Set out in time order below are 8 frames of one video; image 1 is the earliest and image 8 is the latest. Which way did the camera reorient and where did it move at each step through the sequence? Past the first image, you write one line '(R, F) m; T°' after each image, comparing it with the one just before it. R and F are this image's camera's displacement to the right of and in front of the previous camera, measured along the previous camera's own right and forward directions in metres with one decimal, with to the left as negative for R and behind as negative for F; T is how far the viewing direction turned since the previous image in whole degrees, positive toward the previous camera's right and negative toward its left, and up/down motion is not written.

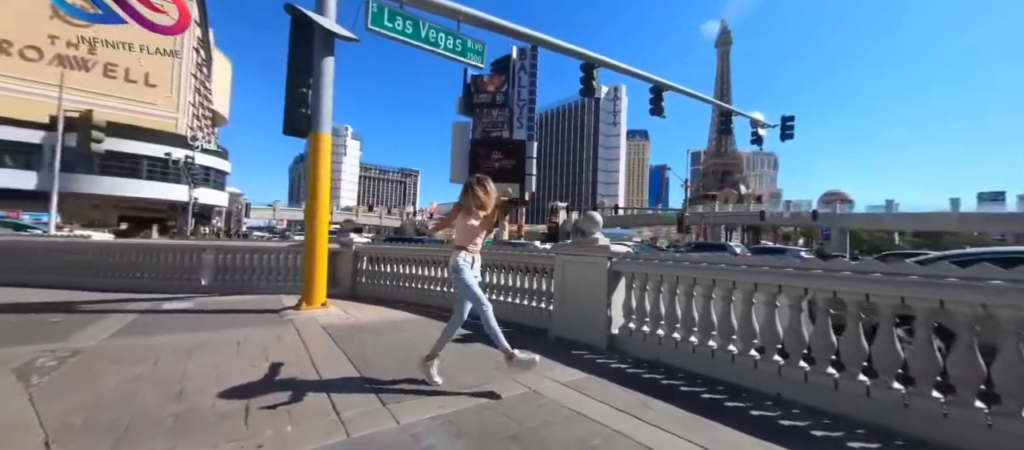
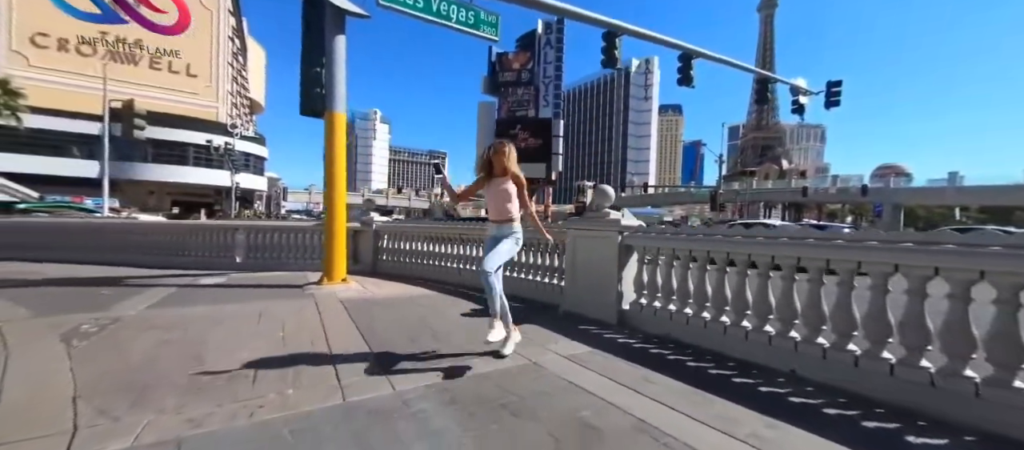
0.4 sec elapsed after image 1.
(+0.3, +0.1) m; -4°
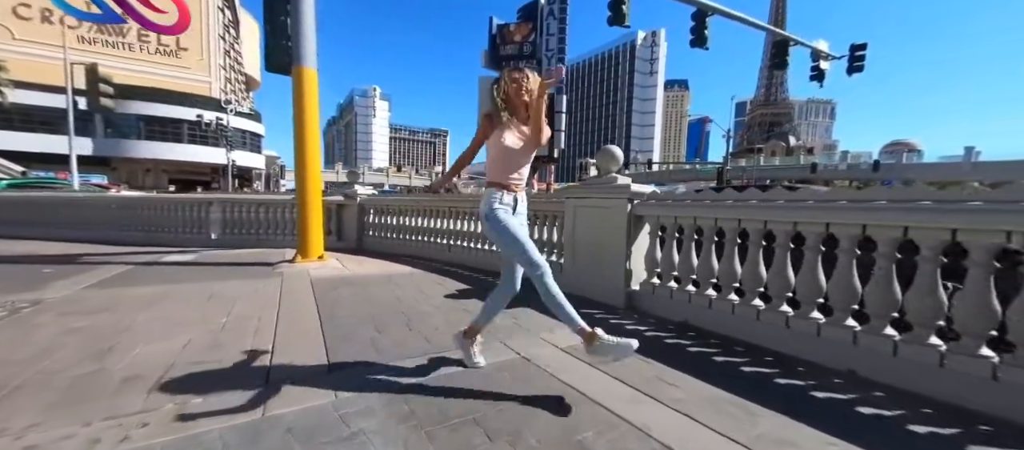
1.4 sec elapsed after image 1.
(+0.1, +0.7) m; 0°
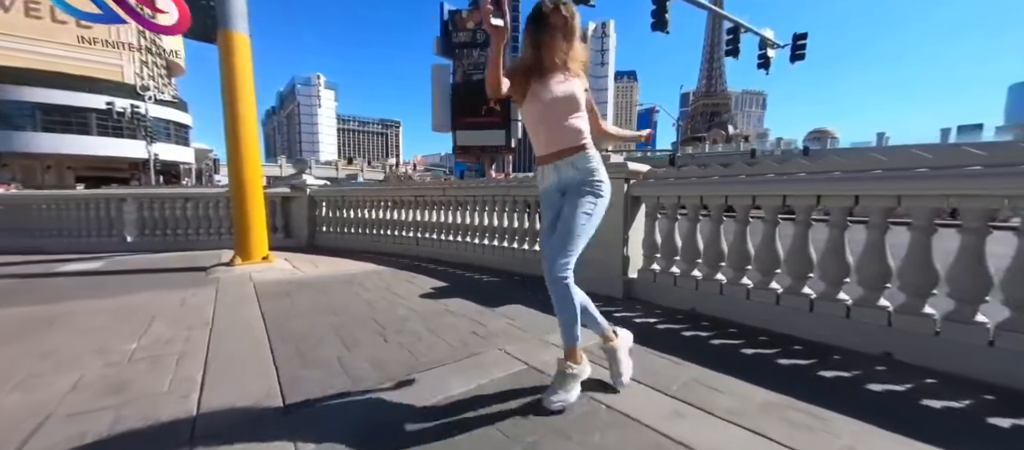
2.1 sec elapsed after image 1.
(-0.3, +0.5) m; +6°
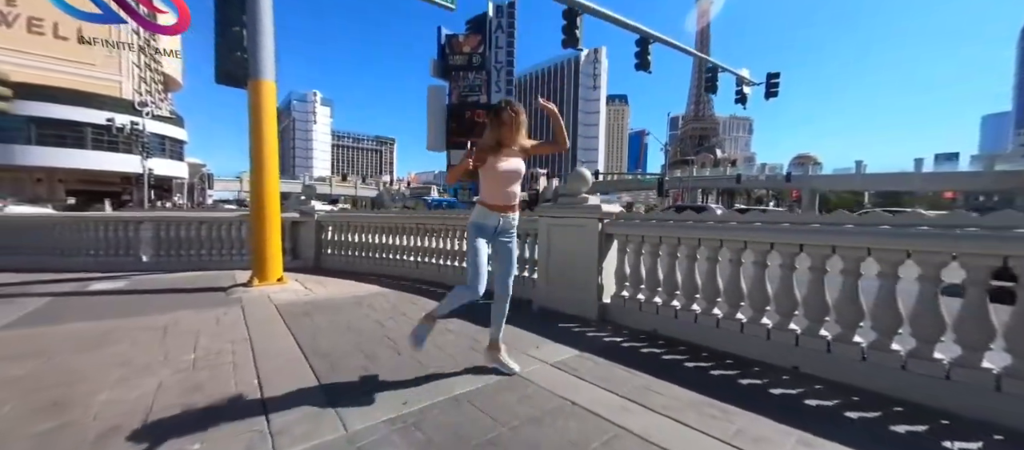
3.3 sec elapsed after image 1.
(0.0, -0.7) m; +1°
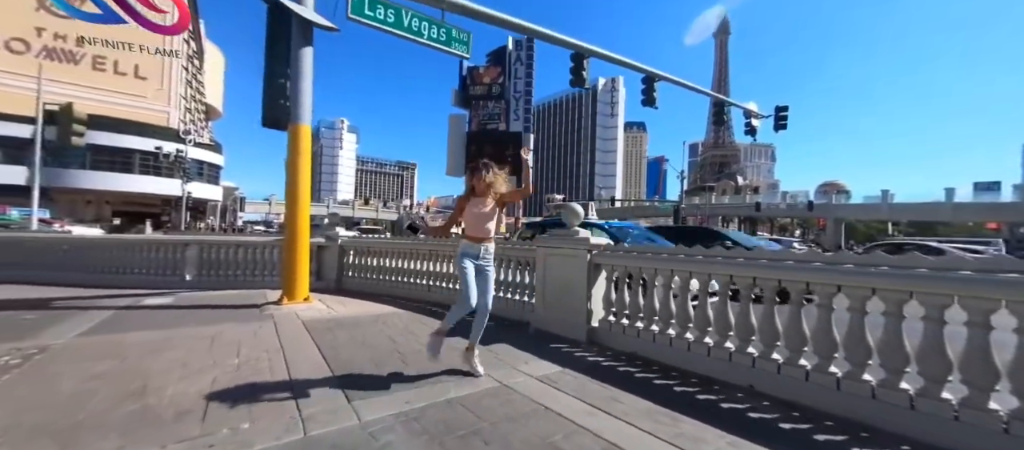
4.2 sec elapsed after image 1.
(+0.2, -0.6) m; -3°
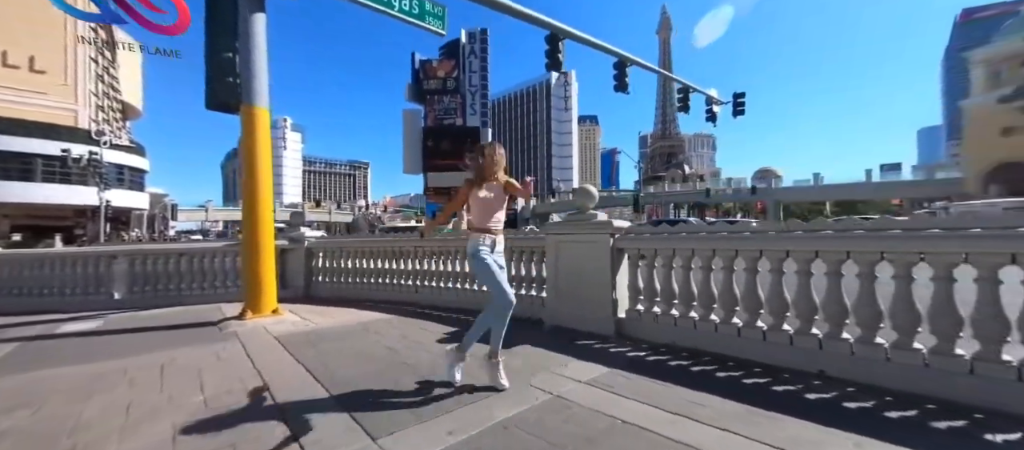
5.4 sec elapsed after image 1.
(-0.6, +0.6) m; +6°
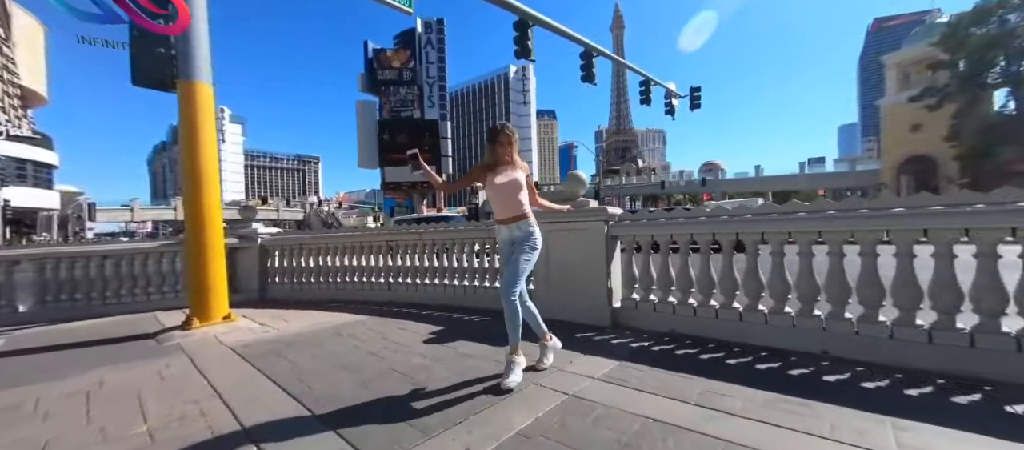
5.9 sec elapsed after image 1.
(-0.3, +0.3) m; +6°
